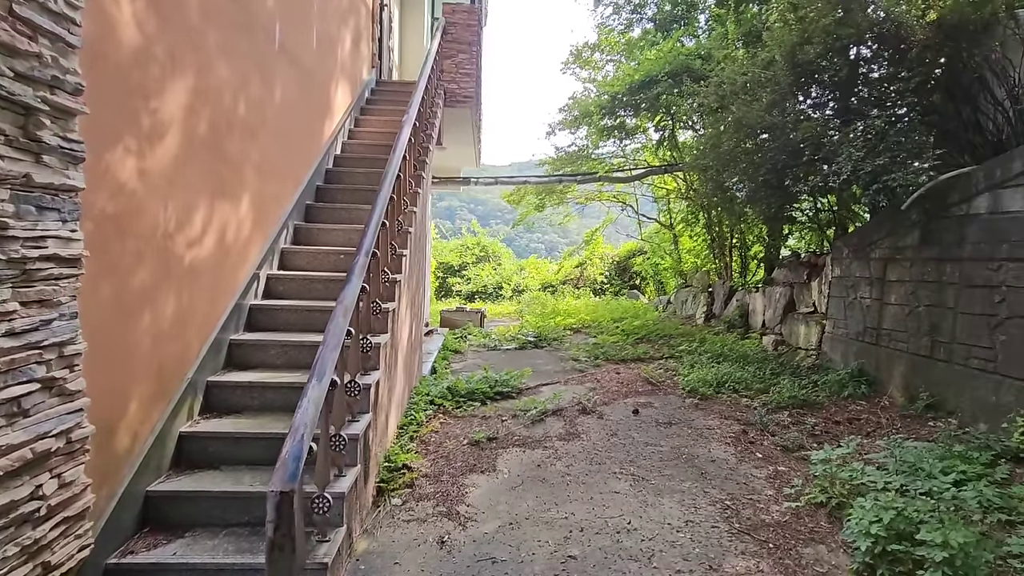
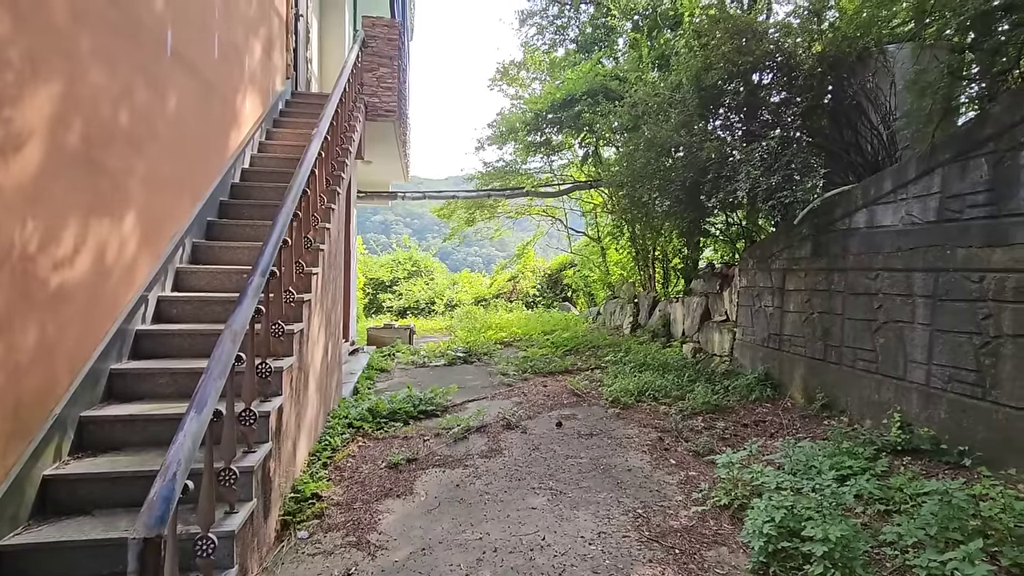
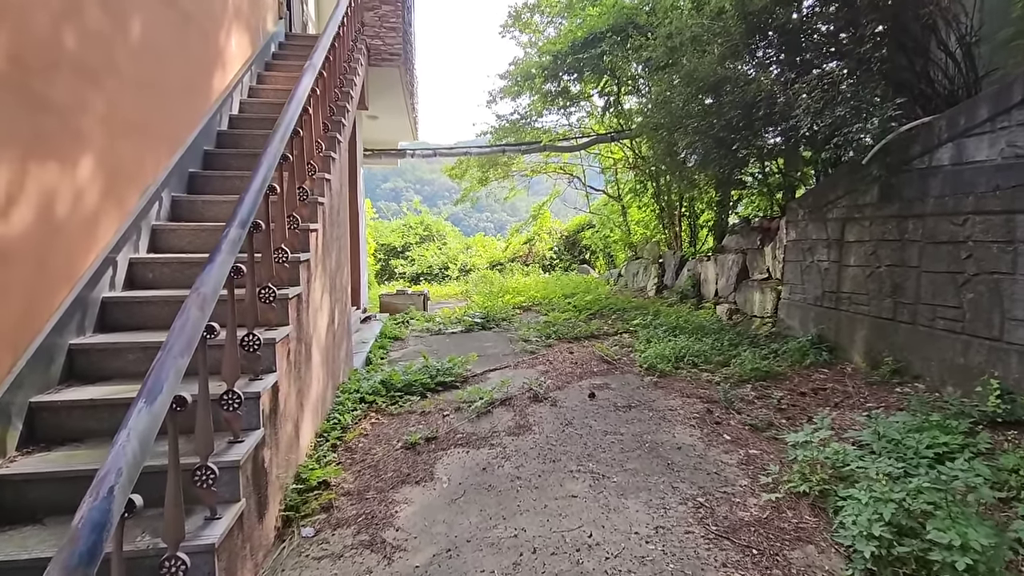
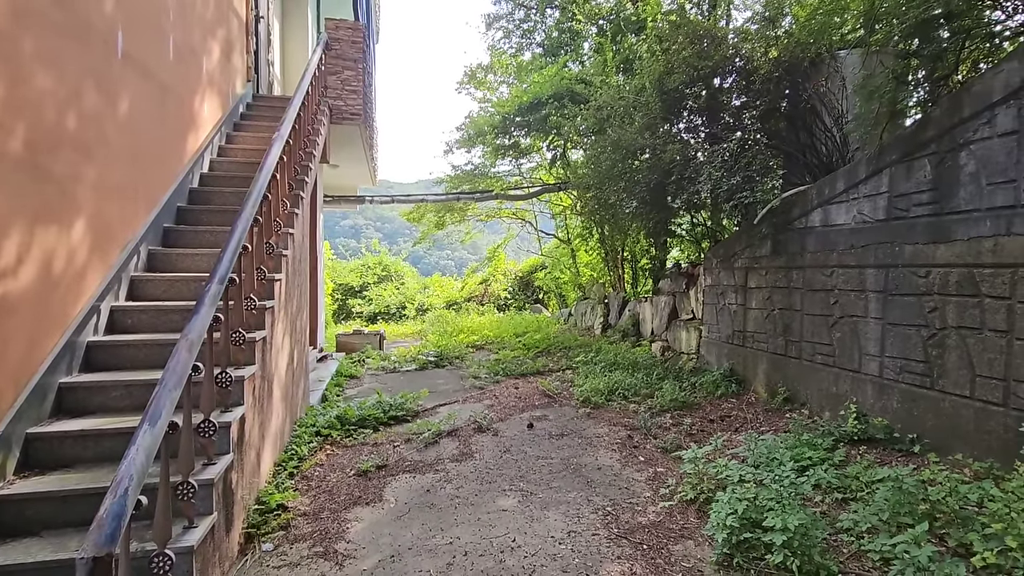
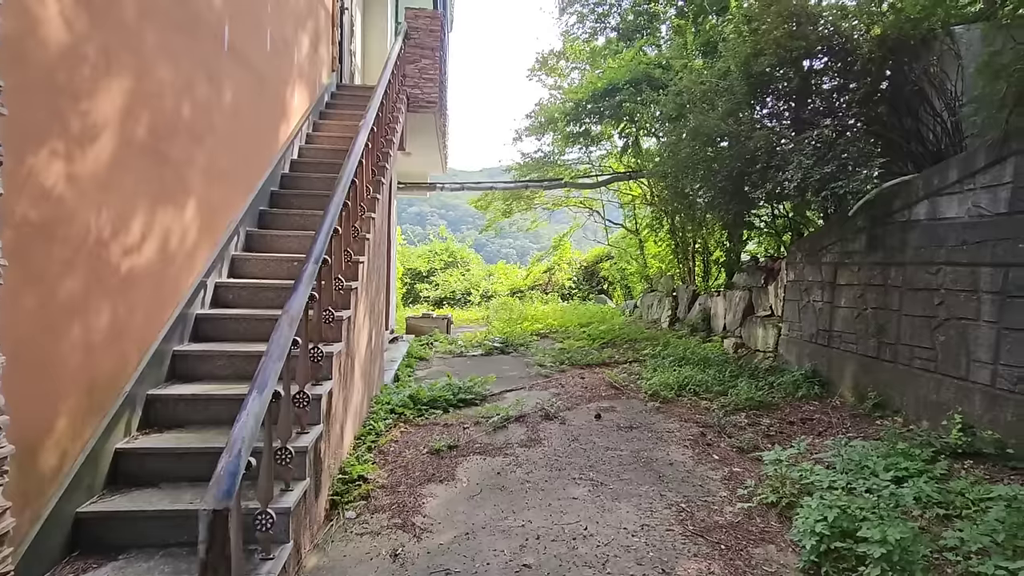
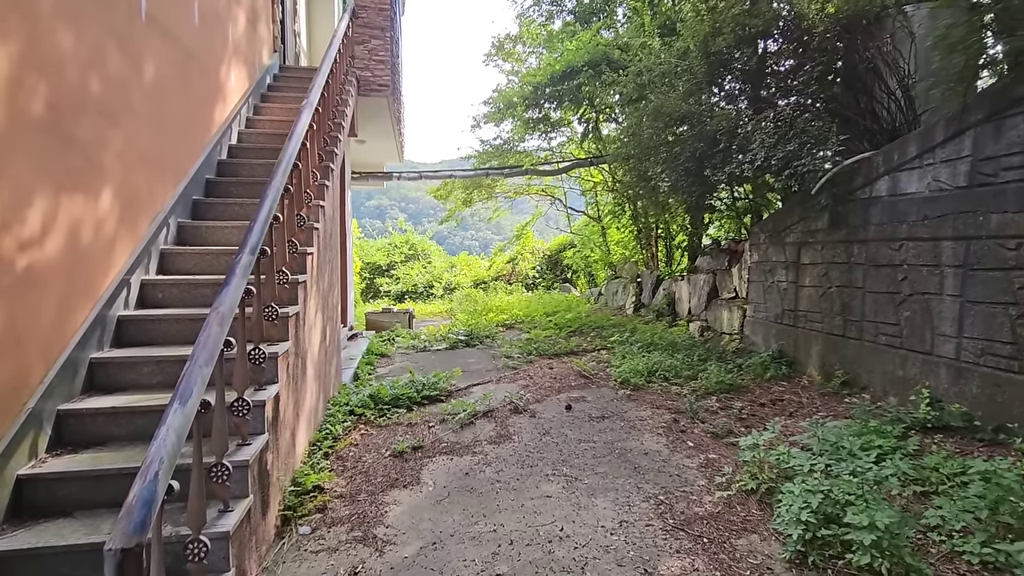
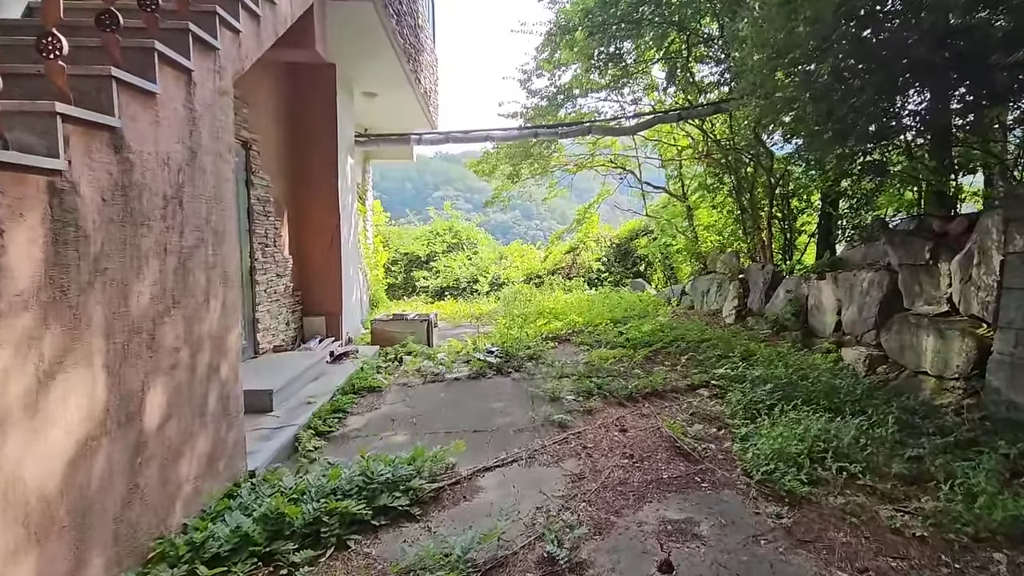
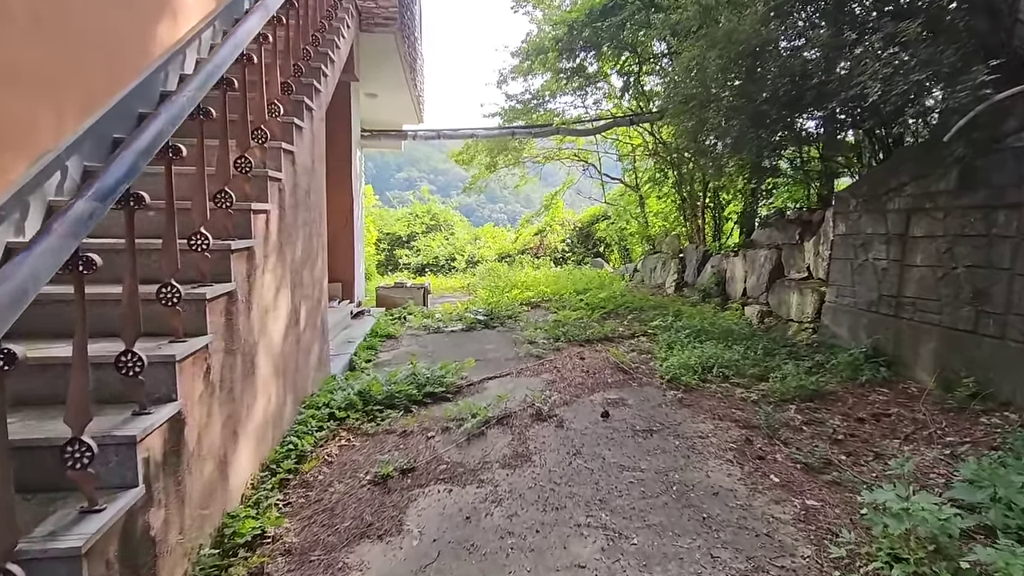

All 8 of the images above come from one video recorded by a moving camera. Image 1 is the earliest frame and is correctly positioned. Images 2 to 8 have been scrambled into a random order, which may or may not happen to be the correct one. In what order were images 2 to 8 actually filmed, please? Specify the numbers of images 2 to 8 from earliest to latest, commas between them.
5, 2, 4, 6, 3, 8, 7
